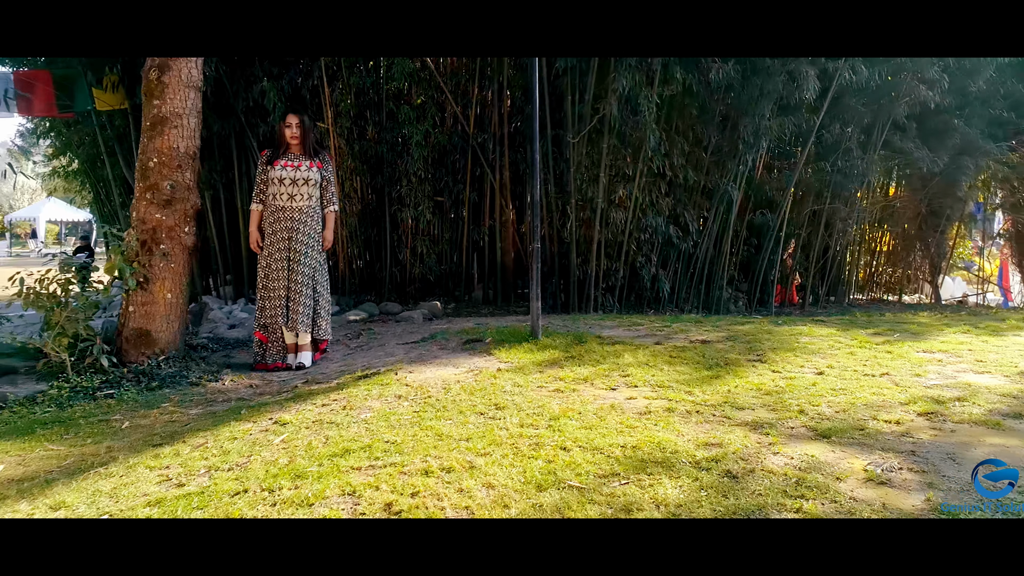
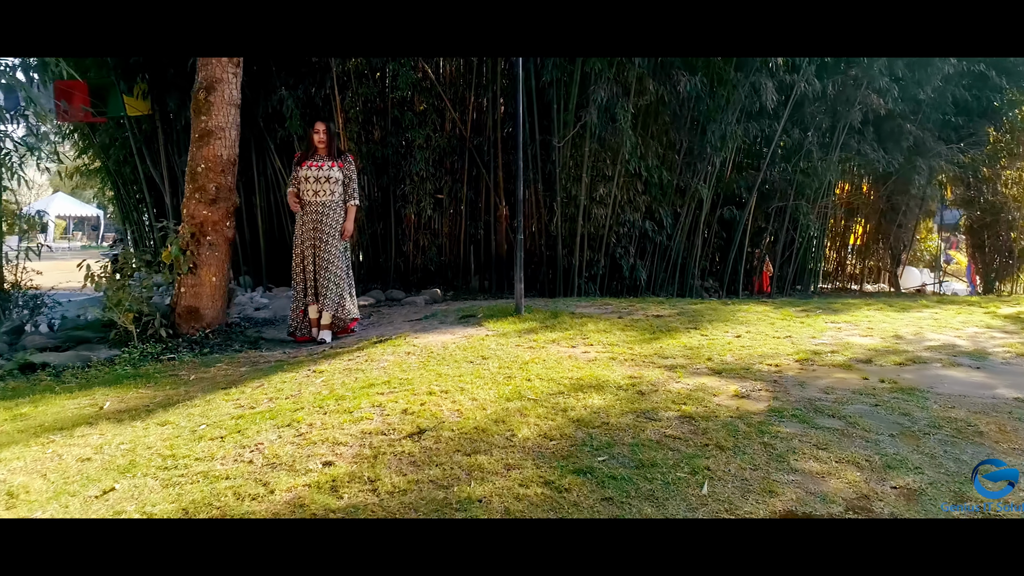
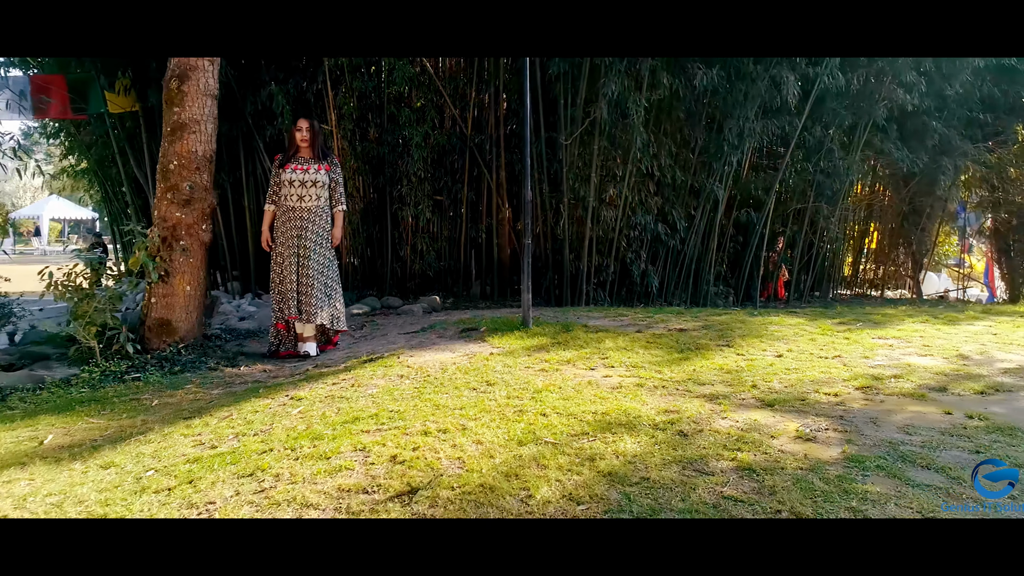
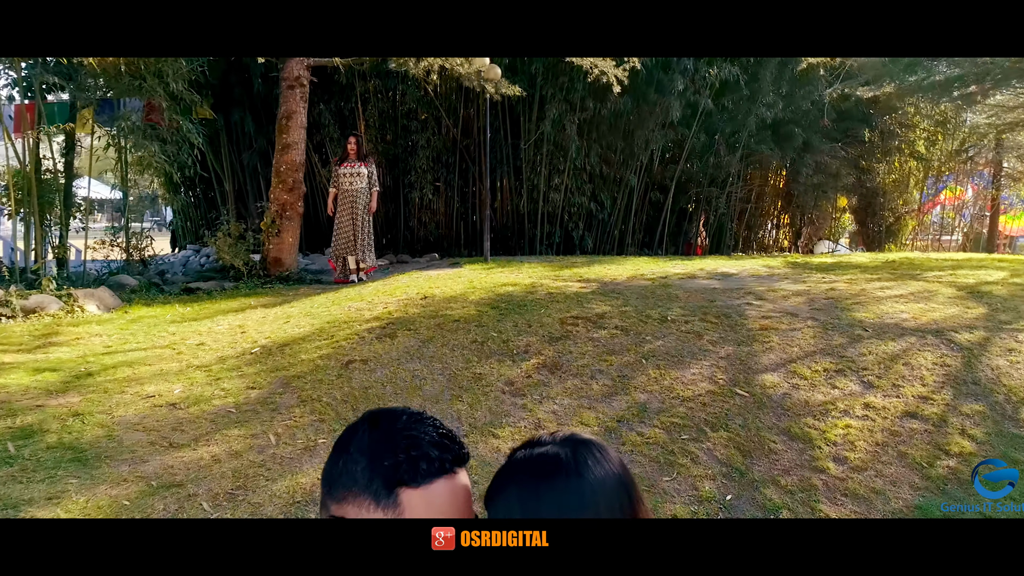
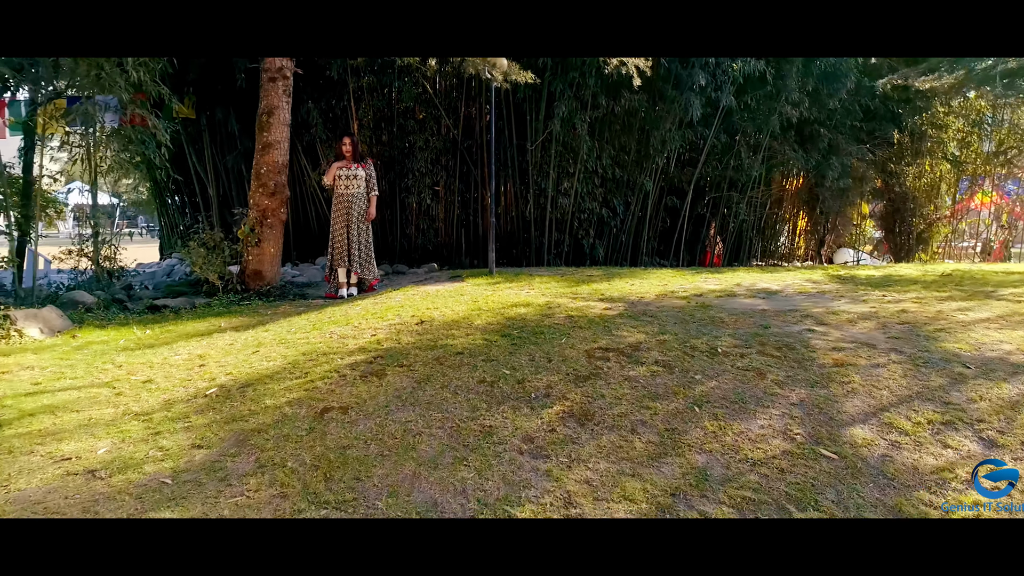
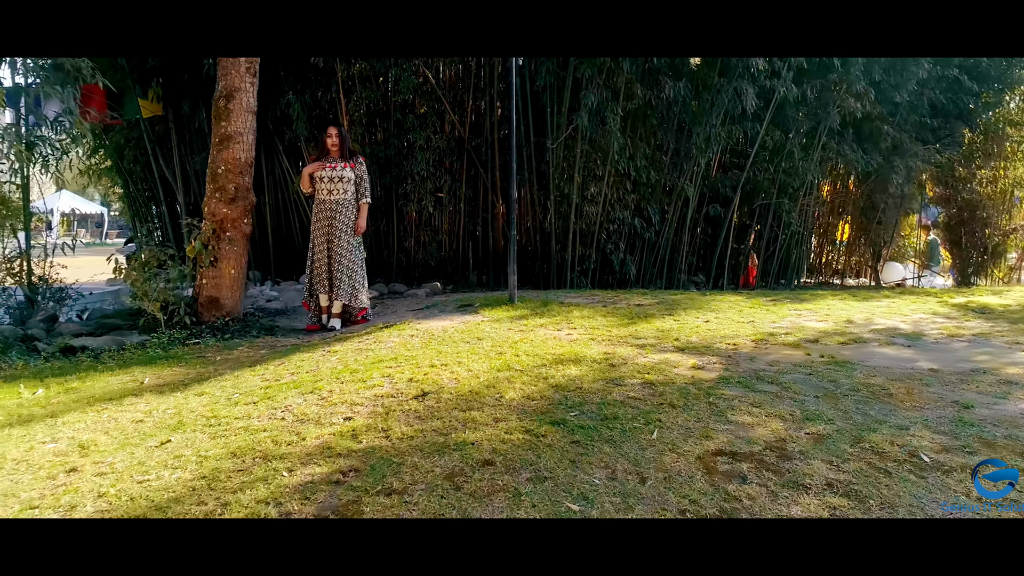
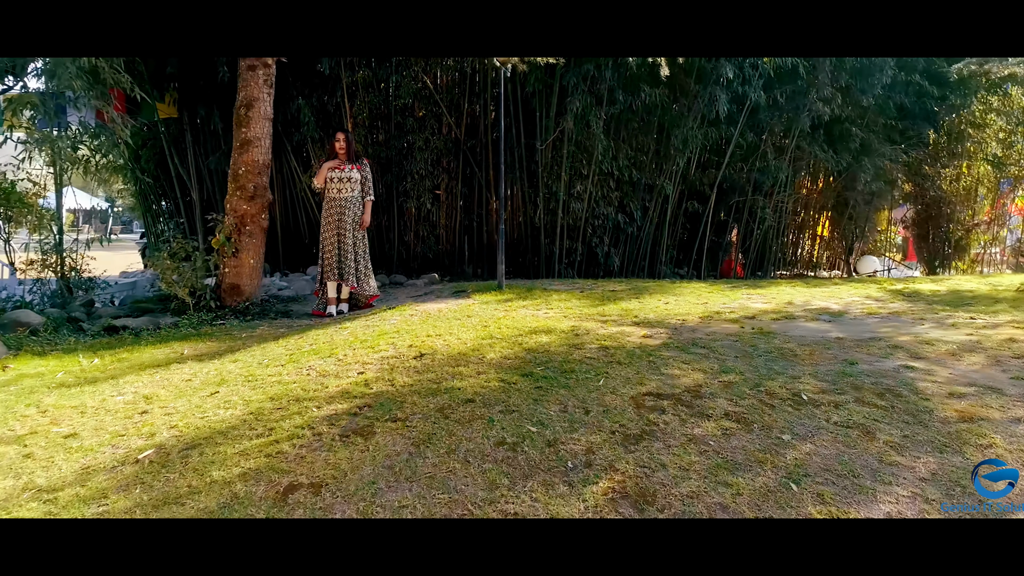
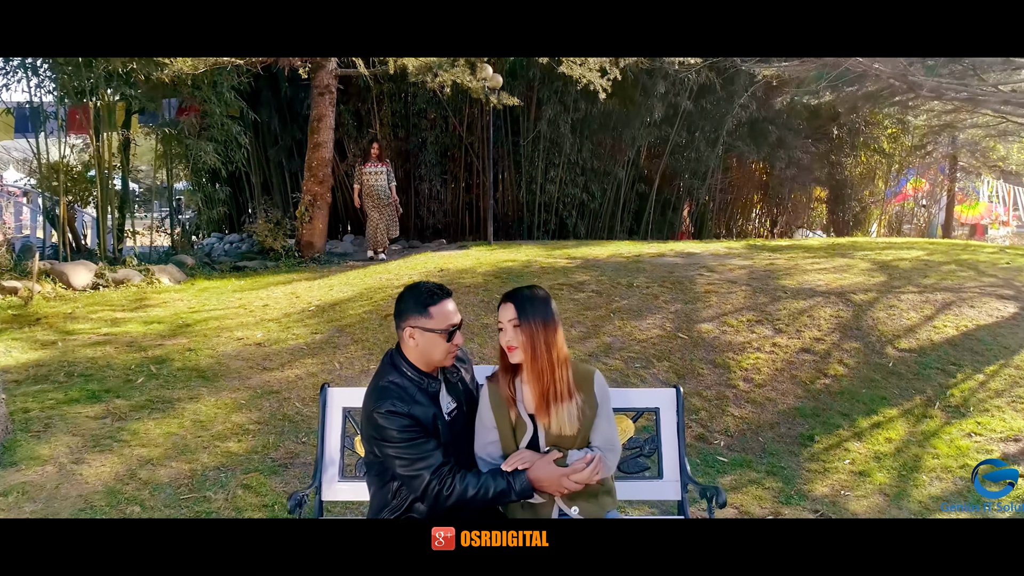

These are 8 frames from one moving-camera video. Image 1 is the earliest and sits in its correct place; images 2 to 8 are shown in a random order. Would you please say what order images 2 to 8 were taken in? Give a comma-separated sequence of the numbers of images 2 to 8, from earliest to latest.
3, 2, 6, 7, 5, 4, 8
